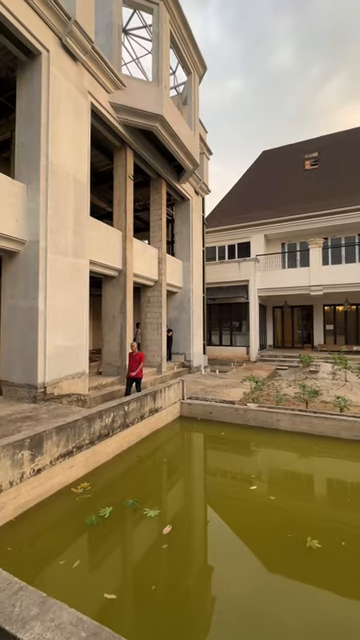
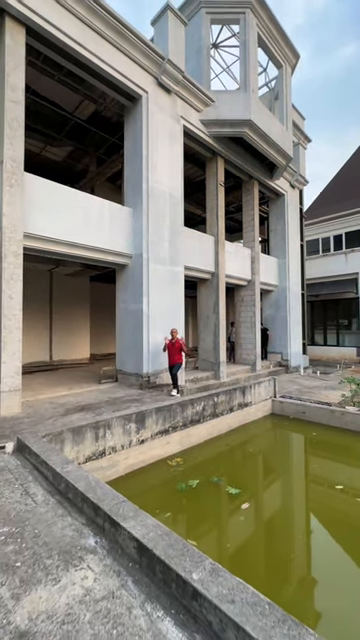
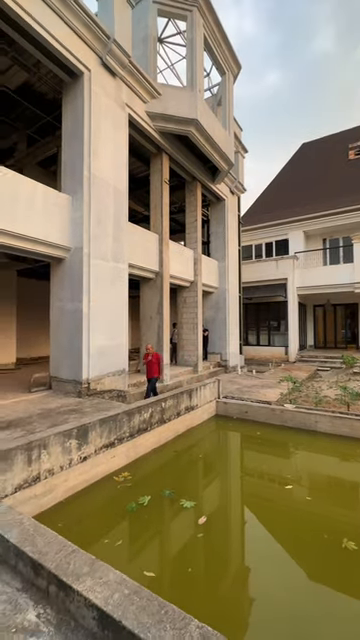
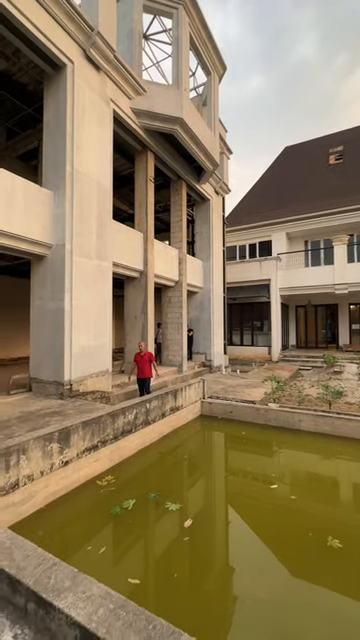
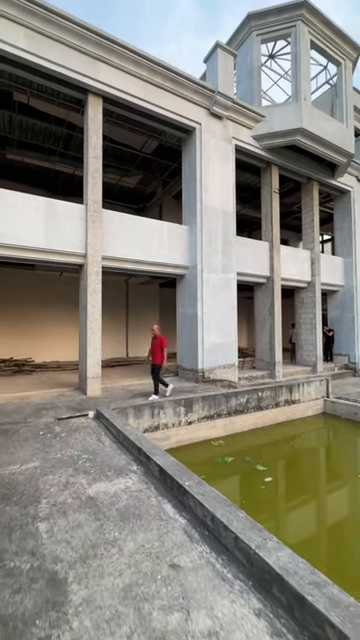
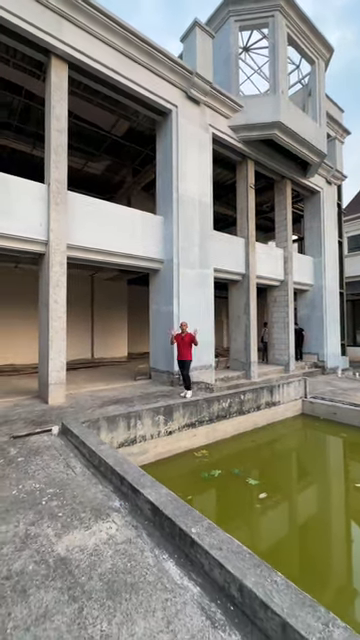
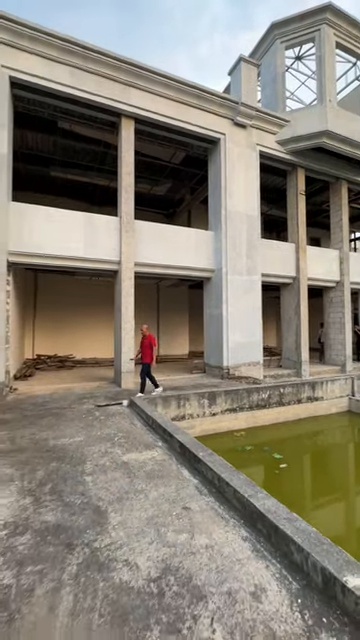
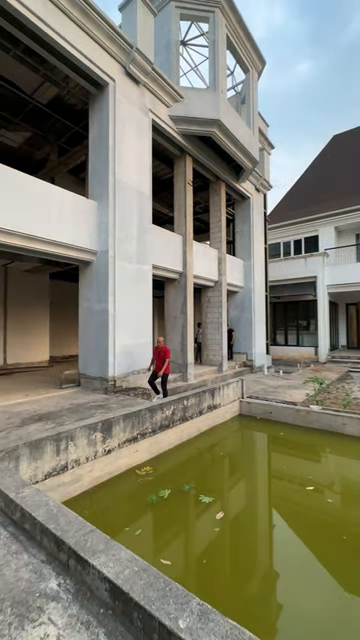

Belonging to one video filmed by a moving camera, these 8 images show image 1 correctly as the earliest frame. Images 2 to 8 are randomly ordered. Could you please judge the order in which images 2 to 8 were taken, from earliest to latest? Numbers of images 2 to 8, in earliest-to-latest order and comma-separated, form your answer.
4, 3, 8, 2, 6, 5, 7
